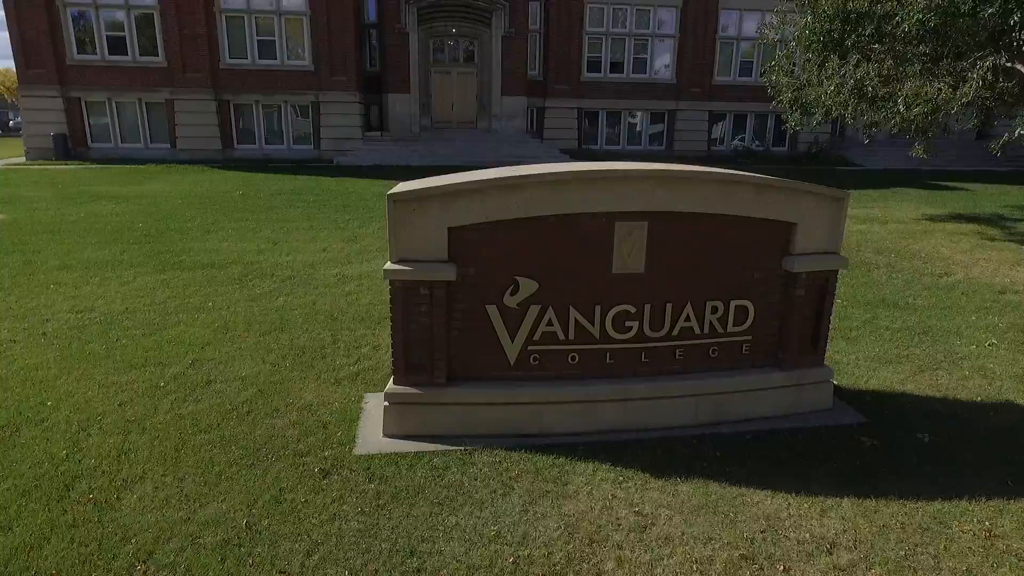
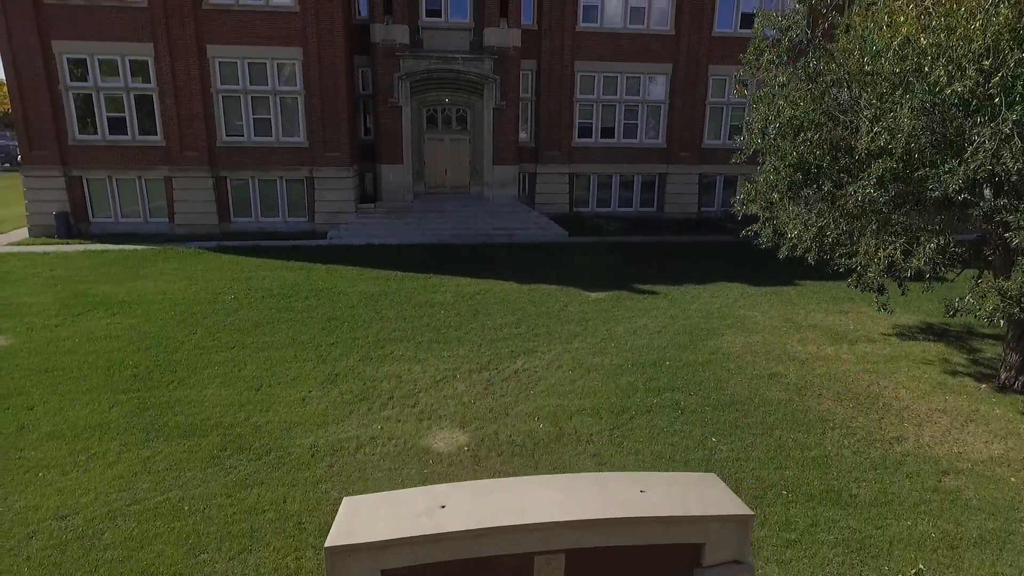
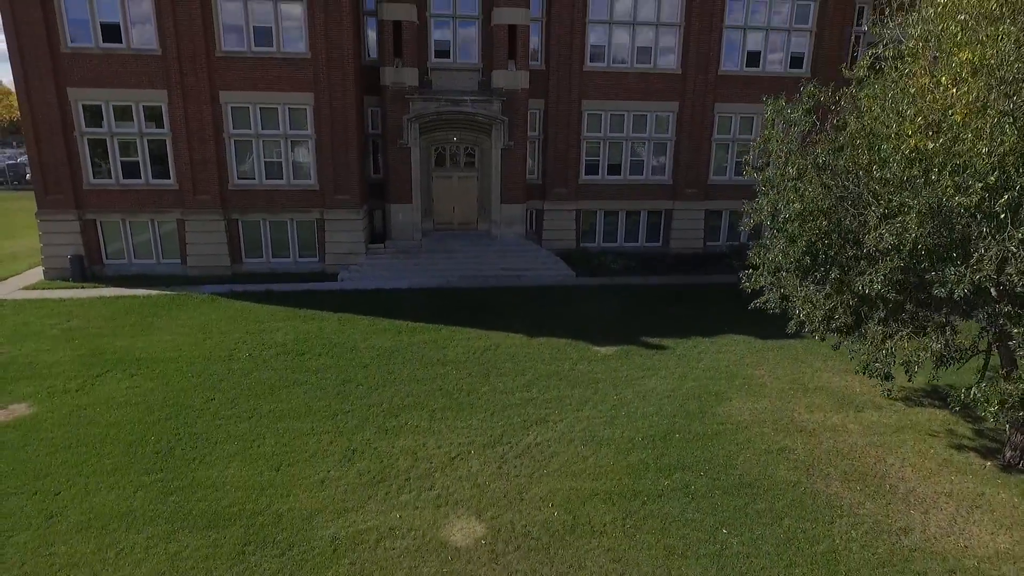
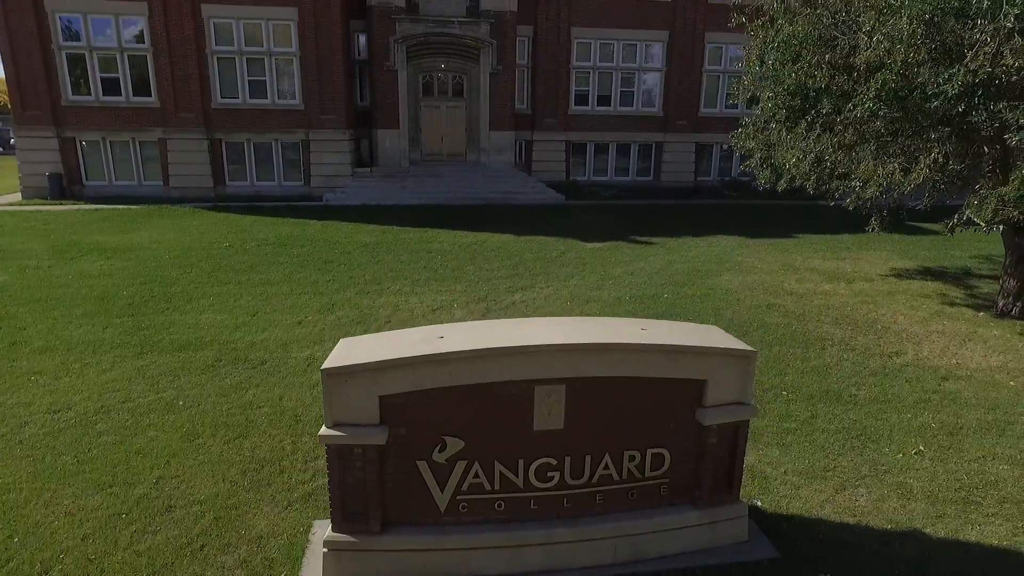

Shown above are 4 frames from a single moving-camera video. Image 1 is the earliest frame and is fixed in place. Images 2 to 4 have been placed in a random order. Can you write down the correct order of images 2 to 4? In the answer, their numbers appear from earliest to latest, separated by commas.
4, 2, 3
